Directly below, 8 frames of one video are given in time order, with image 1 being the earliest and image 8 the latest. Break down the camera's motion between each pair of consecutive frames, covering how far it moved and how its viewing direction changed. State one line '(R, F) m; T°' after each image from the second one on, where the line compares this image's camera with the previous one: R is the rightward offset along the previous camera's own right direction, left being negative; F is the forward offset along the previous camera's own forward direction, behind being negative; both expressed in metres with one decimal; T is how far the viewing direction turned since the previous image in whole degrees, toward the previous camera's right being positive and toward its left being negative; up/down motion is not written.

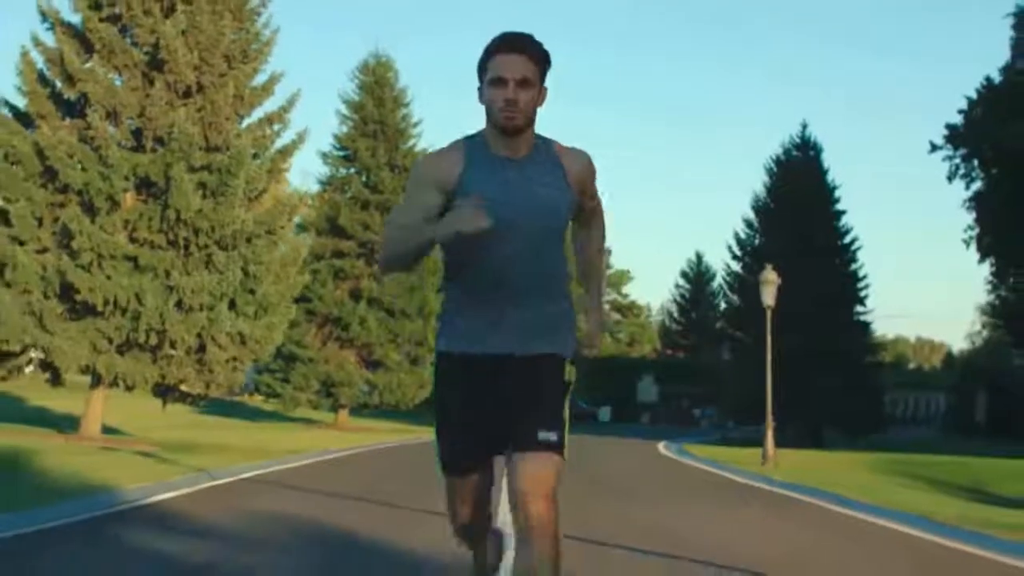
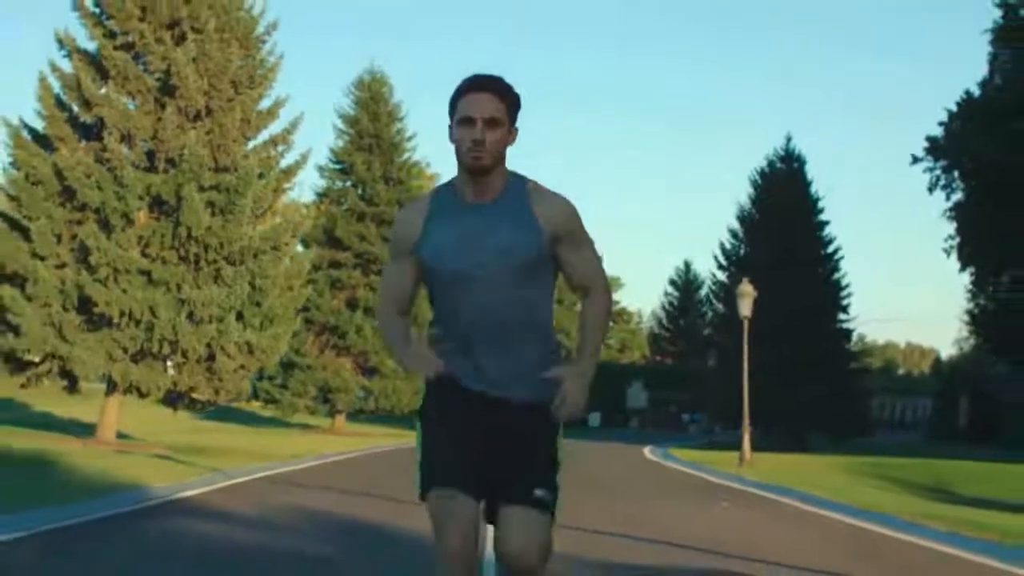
(0.0, -1.8) m; 0°
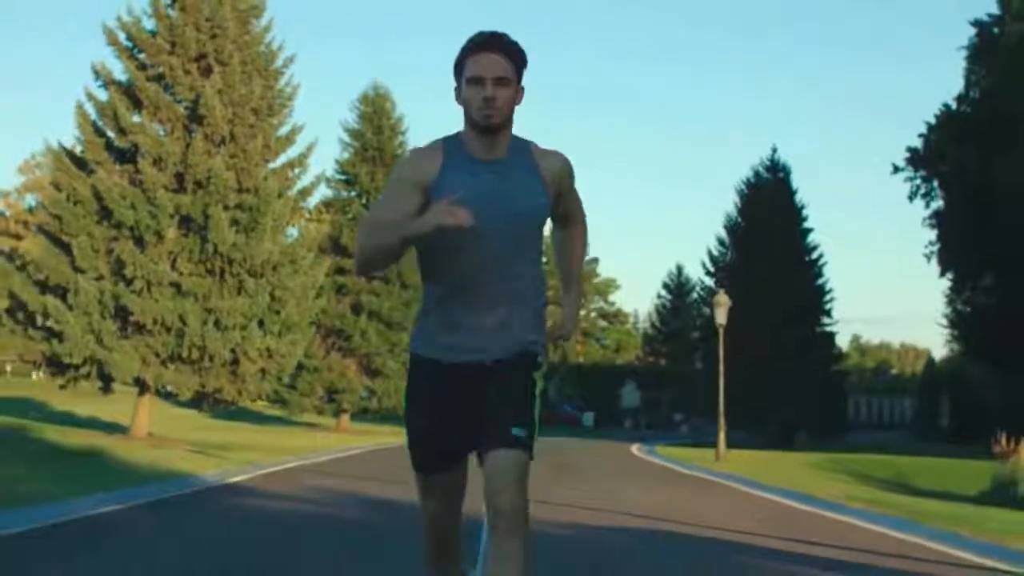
(0.0, -3.0) m; 0°
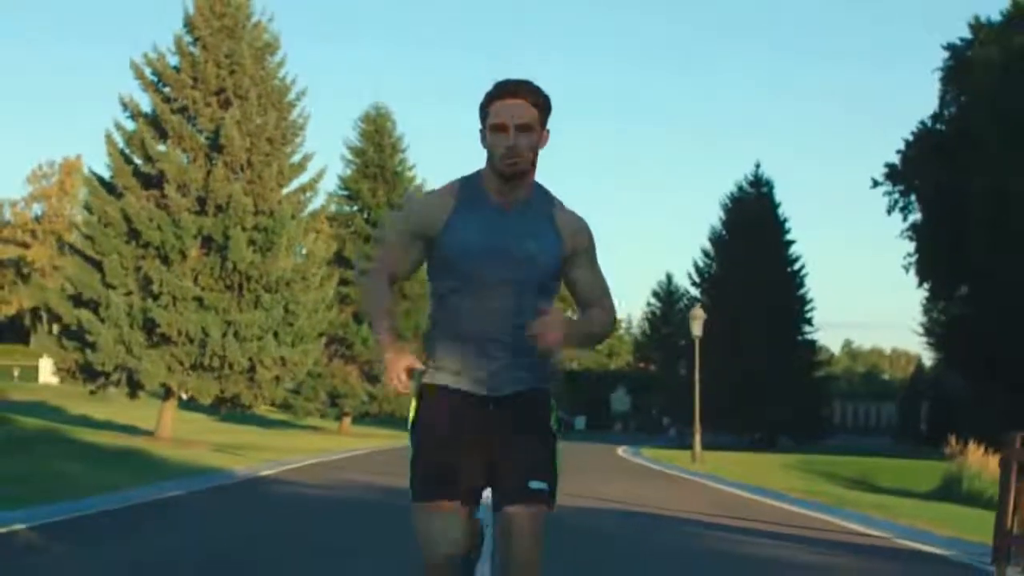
(0.0, -3.1) m; 0°
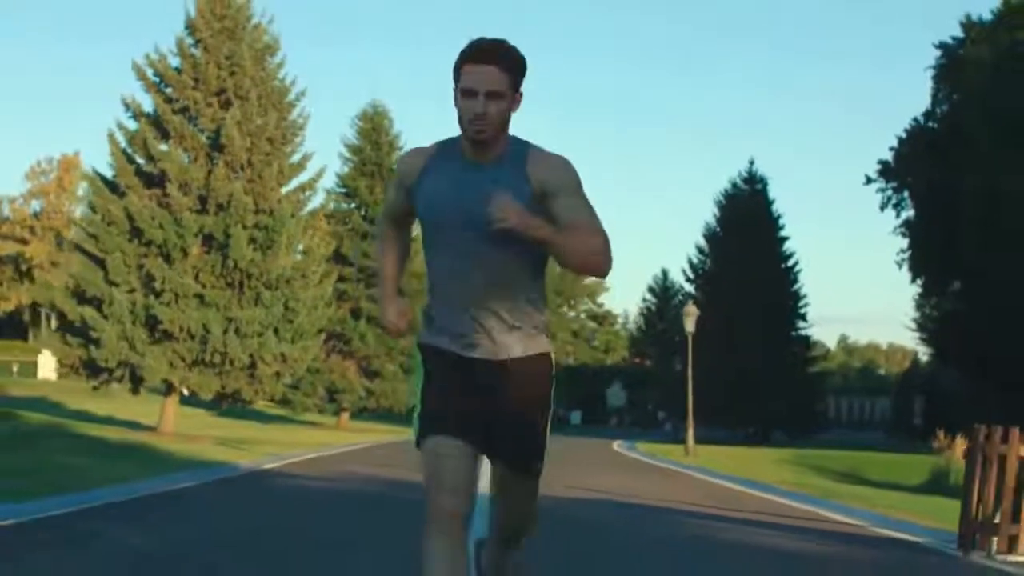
(0.0, -0.6) m; 0°
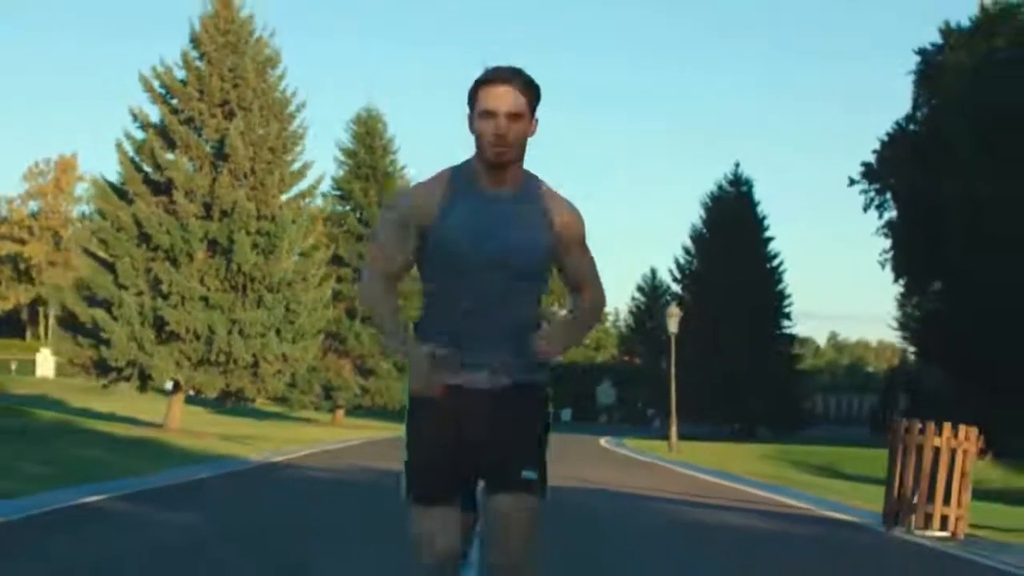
(0.0, -1.8) m; 0°
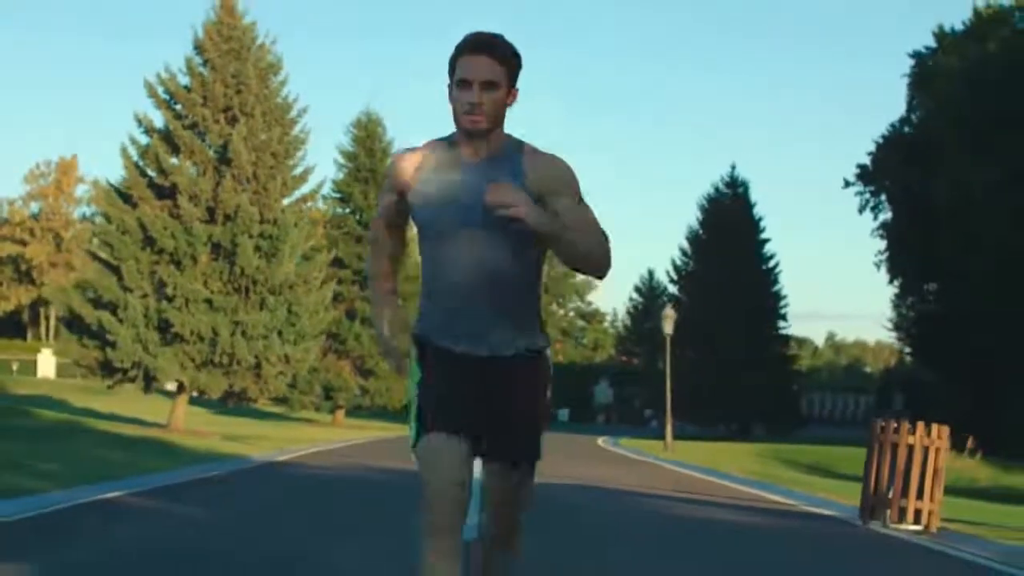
(0.0, -0.7) m; 0°
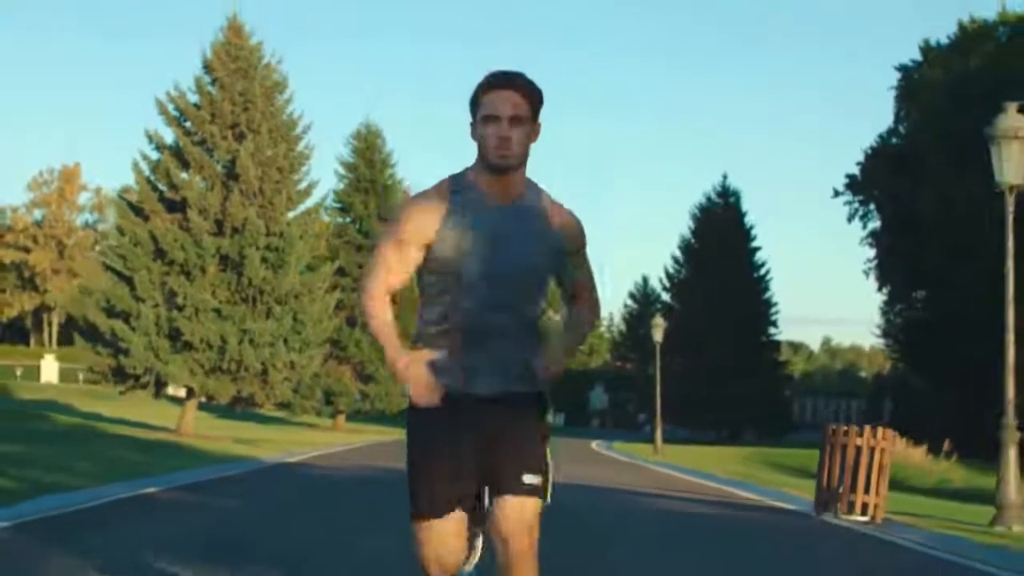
(0.0, -1.7) m; 0°
